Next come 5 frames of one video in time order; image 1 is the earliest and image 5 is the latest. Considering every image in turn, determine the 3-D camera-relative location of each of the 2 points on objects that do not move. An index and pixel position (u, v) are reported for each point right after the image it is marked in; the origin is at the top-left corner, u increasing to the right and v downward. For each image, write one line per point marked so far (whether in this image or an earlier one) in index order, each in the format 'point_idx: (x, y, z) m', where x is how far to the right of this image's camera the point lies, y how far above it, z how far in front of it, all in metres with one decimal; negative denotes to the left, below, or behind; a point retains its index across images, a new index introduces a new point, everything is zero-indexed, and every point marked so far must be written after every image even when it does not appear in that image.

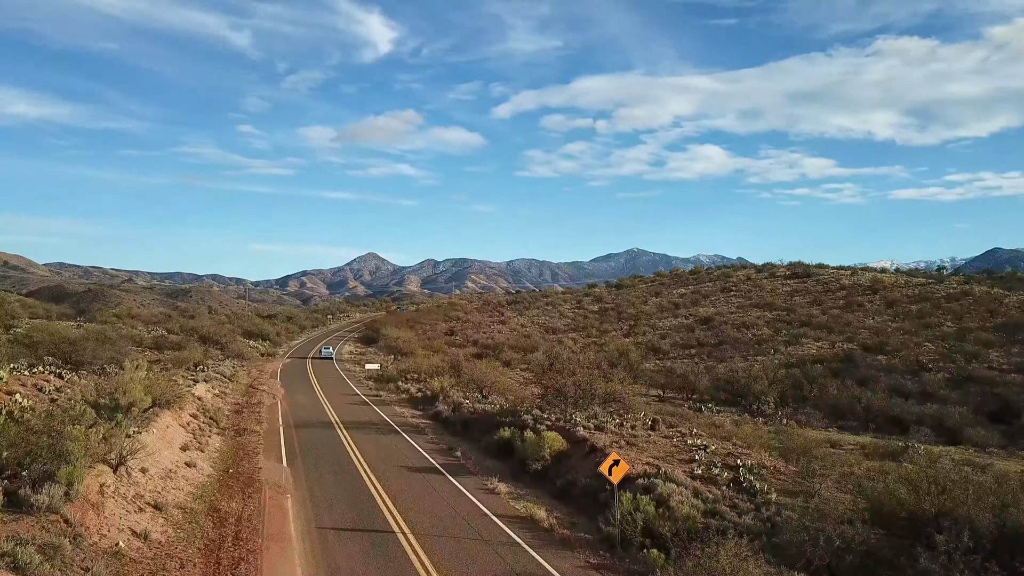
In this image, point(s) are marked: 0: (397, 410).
0: (-2.8, -3.0, +19.4) m
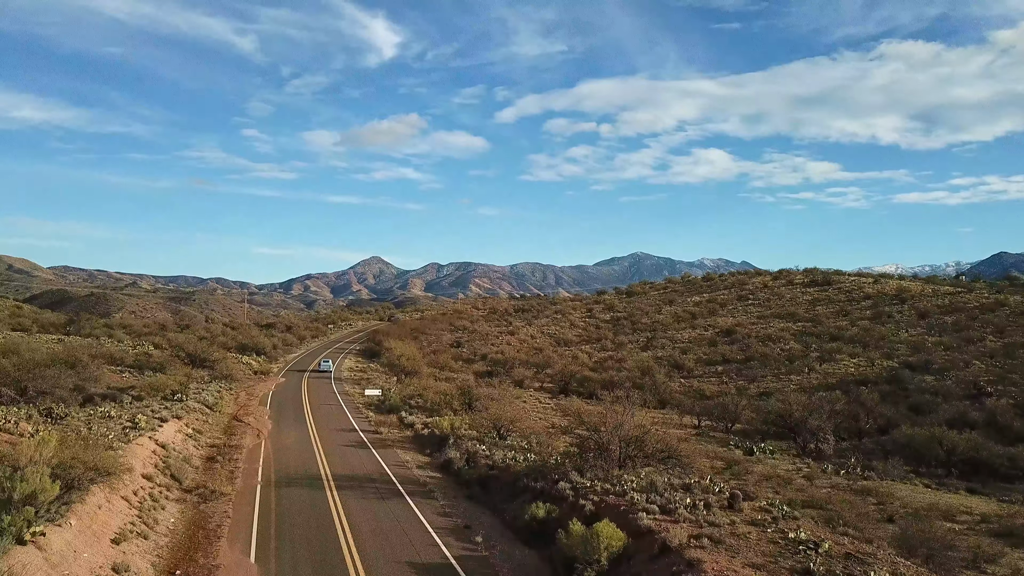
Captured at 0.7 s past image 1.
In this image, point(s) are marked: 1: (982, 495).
0: (-2.3, -3.5, +16.5) m
1: (+8.6, -3.7, +14.6) m
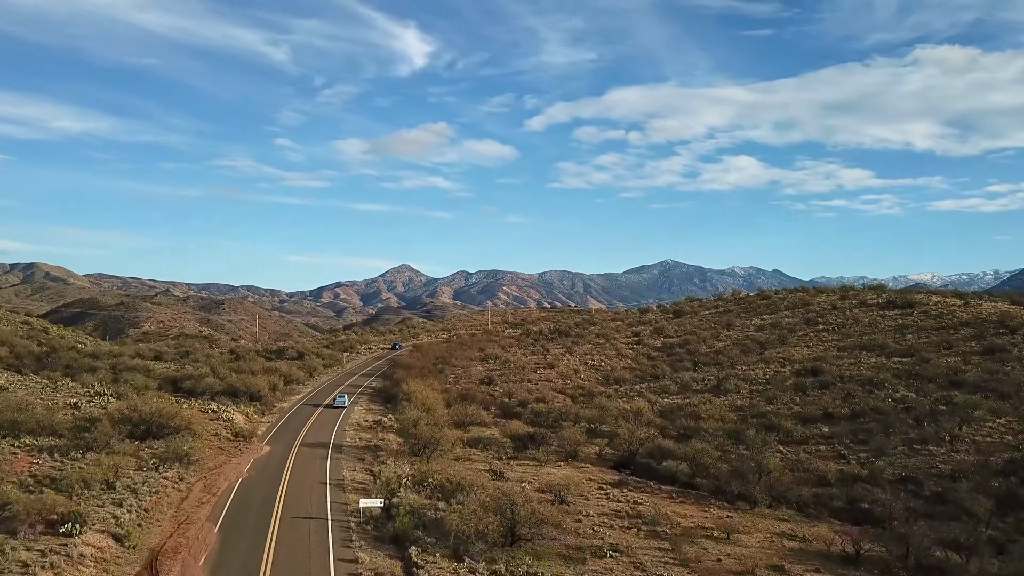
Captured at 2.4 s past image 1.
0: (-1.2, -4.7, +8.5) m
1: (+9.5, -5.0, +6.2) m
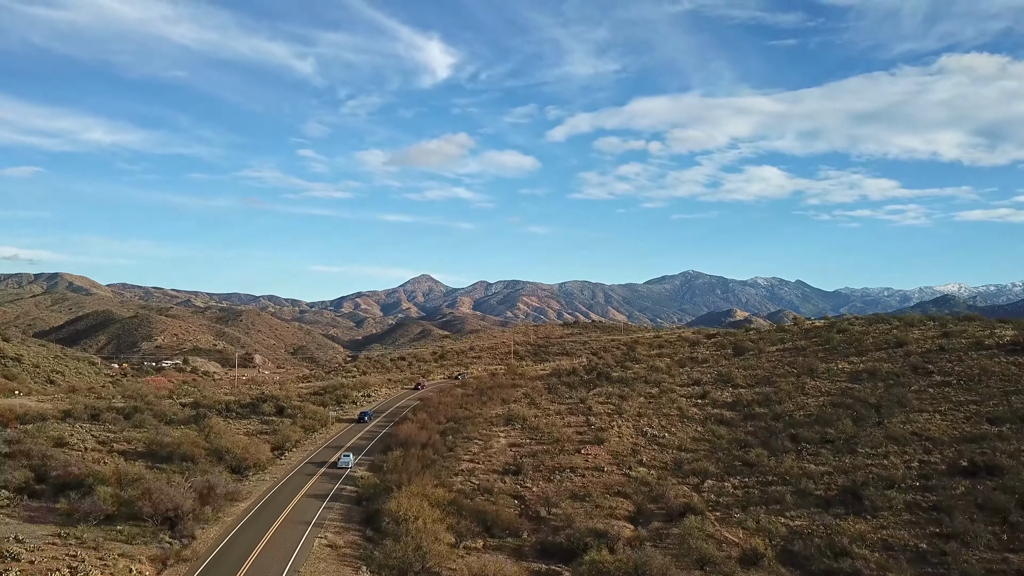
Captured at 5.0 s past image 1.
0: (-0.6, -6.5, -4.5) m
1: (+10.1, -6.8, -7.0) m
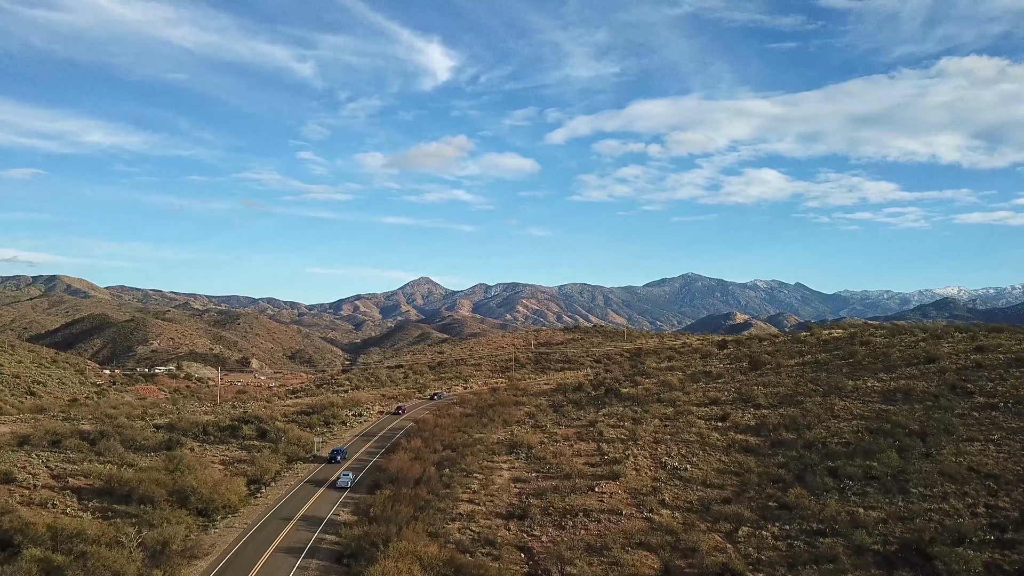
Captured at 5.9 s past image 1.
0: (-0.4, -7.0, -8.7) m
1: (+10.3, -7.3, -11.3) m
